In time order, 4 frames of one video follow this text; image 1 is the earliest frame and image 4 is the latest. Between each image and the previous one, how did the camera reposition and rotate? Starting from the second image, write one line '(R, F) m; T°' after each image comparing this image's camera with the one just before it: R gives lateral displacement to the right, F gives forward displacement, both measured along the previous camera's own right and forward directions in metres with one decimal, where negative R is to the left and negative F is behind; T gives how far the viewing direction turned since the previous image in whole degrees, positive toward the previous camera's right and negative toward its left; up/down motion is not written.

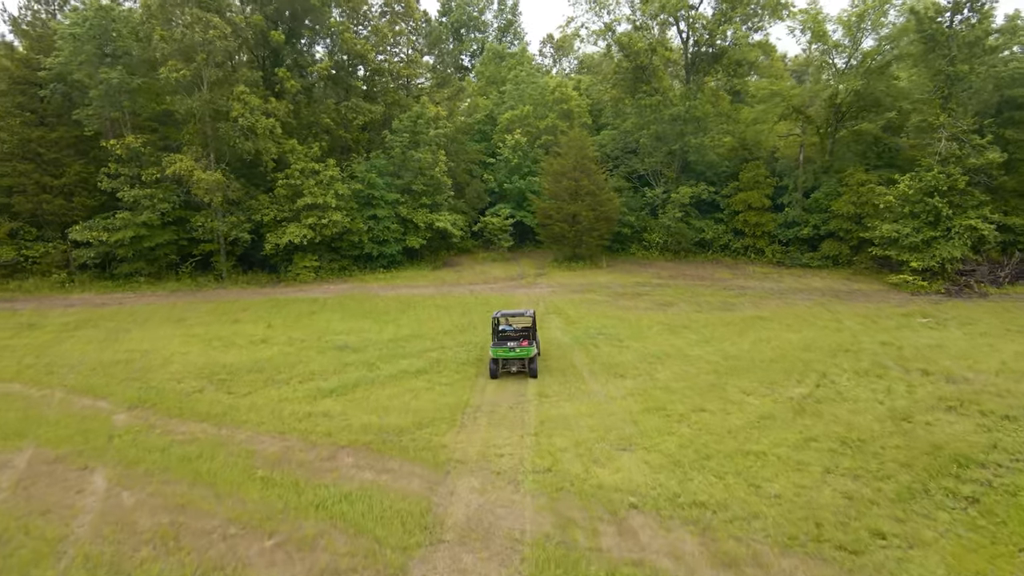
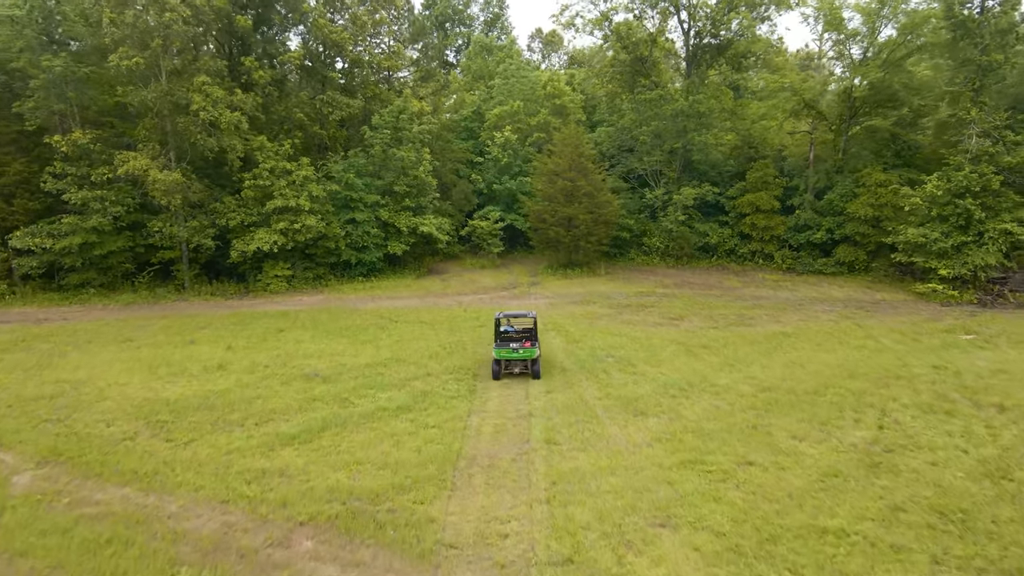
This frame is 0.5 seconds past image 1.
(-0.2, +2.4) m; +1°
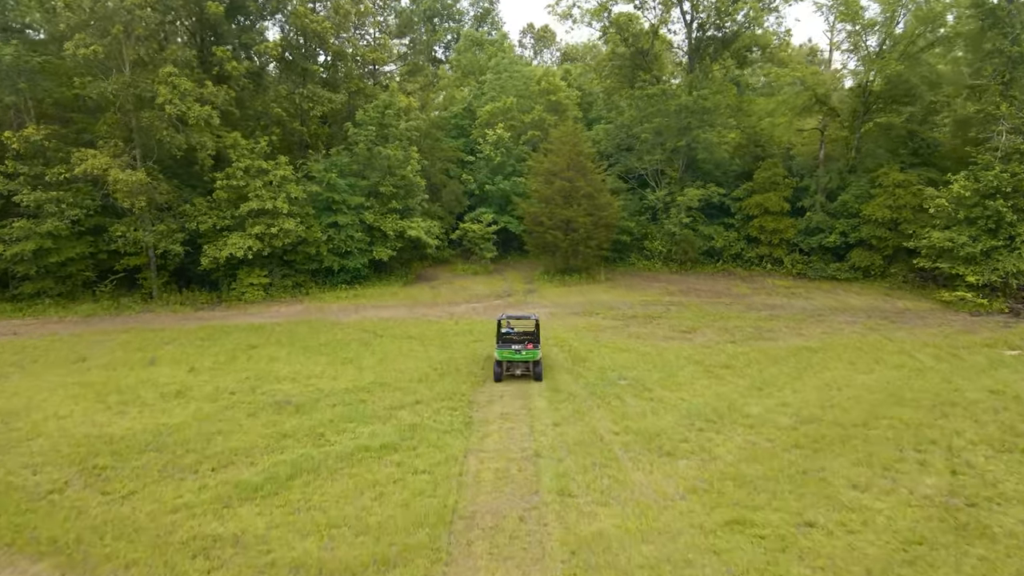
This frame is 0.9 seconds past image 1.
(-0.2, +1.9) m; +1°
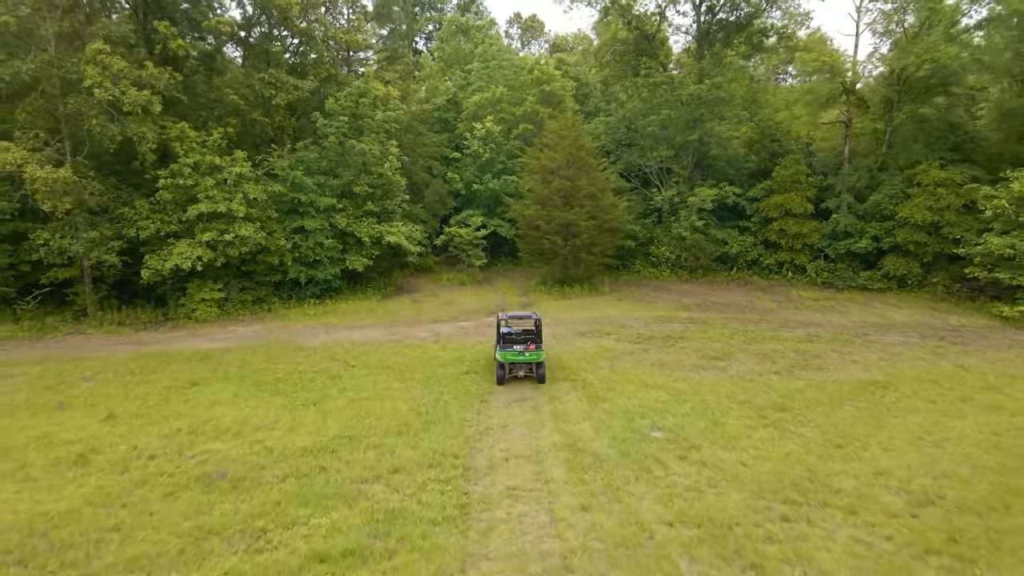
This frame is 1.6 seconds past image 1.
(-0.3, +3.2) m; +1°
